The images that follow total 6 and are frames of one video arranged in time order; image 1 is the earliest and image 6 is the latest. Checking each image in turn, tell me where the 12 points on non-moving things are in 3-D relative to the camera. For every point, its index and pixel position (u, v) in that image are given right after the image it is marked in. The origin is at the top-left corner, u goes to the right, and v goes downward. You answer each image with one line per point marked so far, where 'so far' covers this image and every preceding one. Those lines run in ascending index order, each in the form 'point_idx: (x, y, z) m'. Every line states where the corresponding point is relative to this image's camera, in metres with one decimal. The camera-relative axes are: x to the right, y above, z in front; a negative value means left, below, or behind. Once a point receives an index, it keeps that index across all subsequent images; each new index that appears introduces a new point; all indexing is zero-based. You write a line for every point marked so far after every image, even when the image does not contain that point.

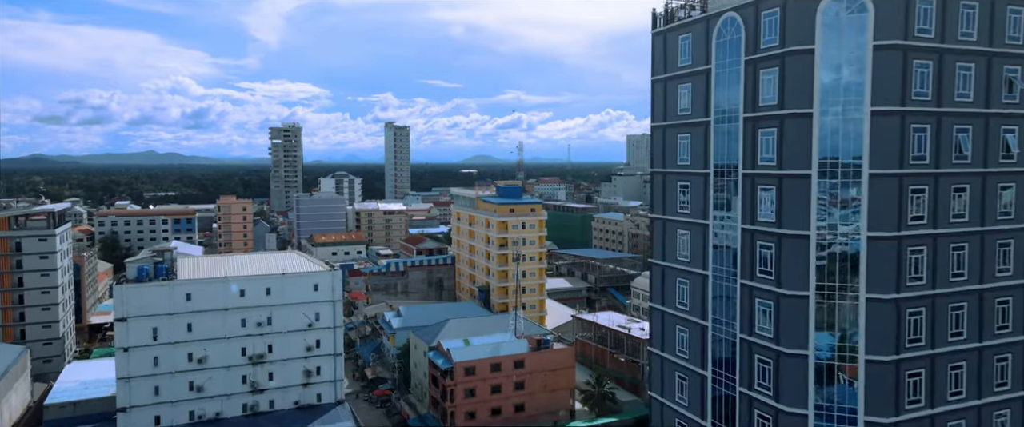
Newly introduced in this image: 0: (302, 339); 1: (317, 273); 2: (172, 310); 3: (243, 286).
0: (-5.5, -3.3, +17.1) m
1: (-5.1, -1.6, +17.2) m
2: (-8.2, -2.3, +15.8) m
3: (-6.7, -1.8, +16.5) m
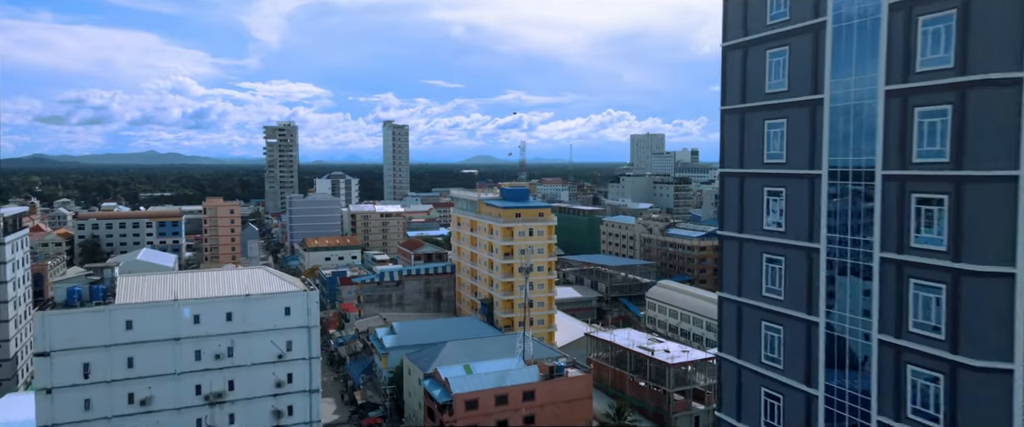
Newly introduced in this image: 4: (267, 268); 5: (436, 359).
0: (-5.2, -3.5, +14.2) m
1: (-4.9, -1.8, +14.4) m
2: (-8.0, -2.5, +12.9) m
3: (-6.5, -2.0, +13.6) m
4: (-6.3, -1.4, +16.8) m
5: (-2.3, -4.4, +19.7) m
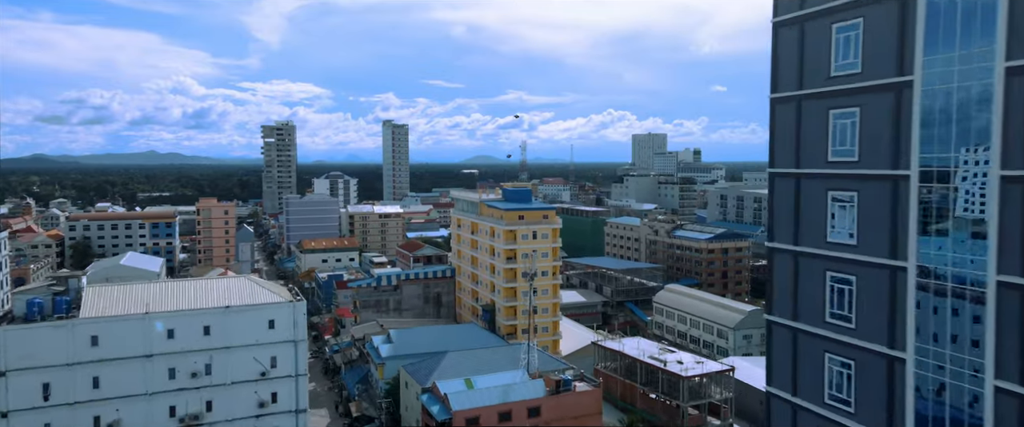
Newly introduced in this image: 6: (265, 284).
0: (-5.1, -3.5, +13.0) m
1: (-4.8, -1.9, +13.1) m
2: (-7.9, -2.6, +11.7) m
3: (-6.4, -2.1, +12.4) m
4: (-6.2, -1.4, +15.5) m
5: (-2.2, -4.5, +18.4) m
6: (-5.5, -1.6, +14.6) m
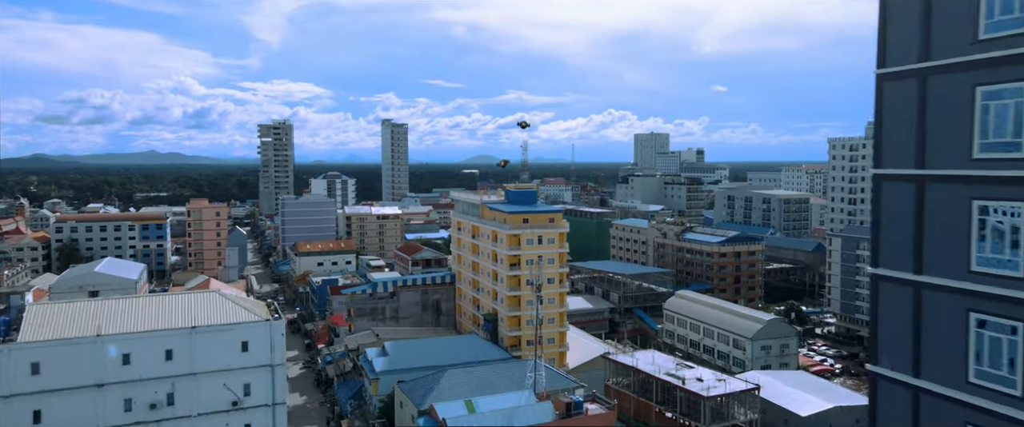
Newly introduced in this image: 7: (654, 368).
0: (-5.0, -3.7, +11.3) m
1: (-4.6, -2.0, +11.5) m
2: (-7.7, -2.7, +10.1) m
3: (-6.3, -2.2, +10.7) m
4: (-6.0, -1.6, +13.9) m
5: (-2.0, -4.6, +16.8) m
6: (-5.4, -1.7, +13.0) m
7: (+4.2, -4.6, +19.8) m
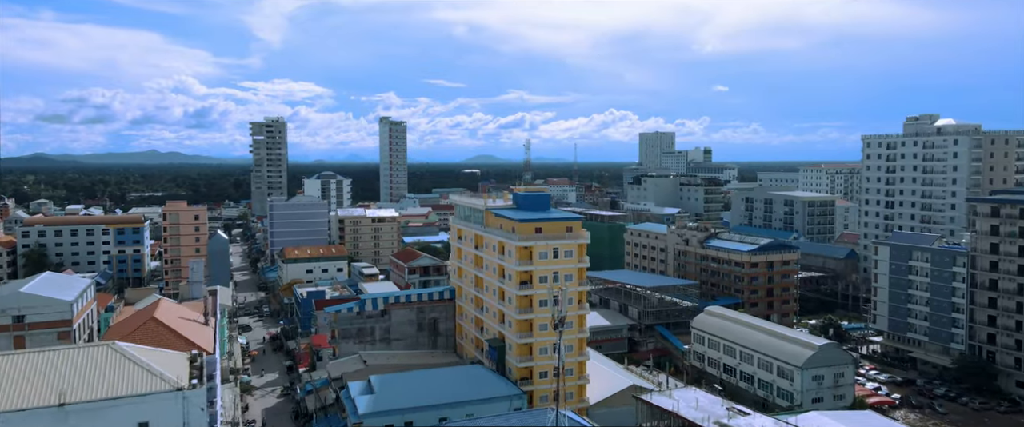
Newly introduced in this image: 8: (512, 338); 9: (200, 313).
0: (-4.7, -3.9, +7.7) m
1: (-4.4, -2.2, +7.8) m
2: (-7.4, -2.9, +6.4) m
3: (-6.0, -2.4, +7.1) m
4: (-5.7, -1.8, +10.2) m
5: (-1.7, -4.8, +13.1) m
6: (-5.1, -1.9, +9.3) m
7: (+4.5, -4.9, +16.1) m
8: (0.0, -3.8, +19.8) m
9: (-9.2, -2.9, +19.2) m
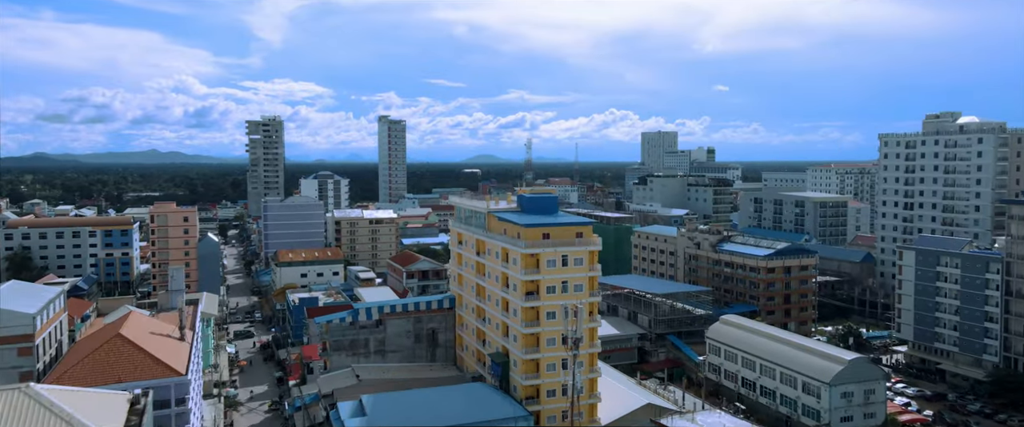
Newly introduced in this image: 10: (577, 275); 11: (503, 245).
0: (-4.6, -4.0, +6.0) m
1: (-4.2, -2.3, +6.1) m
2: (-7.3, -3.1, +4.7) m
3: (-5.9, -2.6, +5.4) m
4: (-5.6, -1.9, +8.6) m
5: (-1.6, -4.9, +11.5) m
6: (-4.9, -2.0, +7.6) m
7: (+4.7, -5.0, +14.5) m
8: (+0.1, -3.9, +18.2) m
9: (-9.1, -3.0, +17.6) m
10: (+1.8, -1.7, +18.4) m
11: (-0.3, -0.9, +19.1) m
